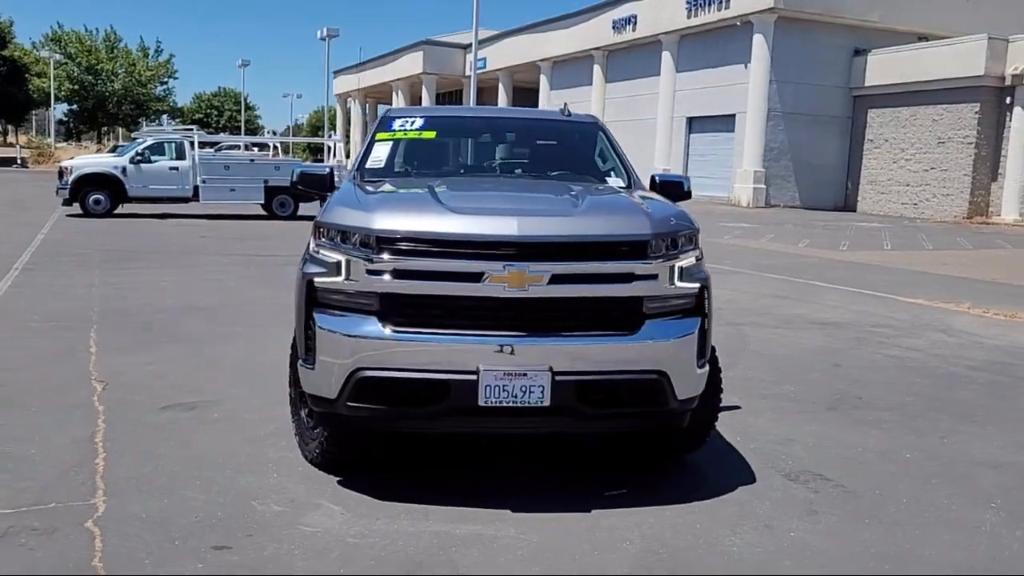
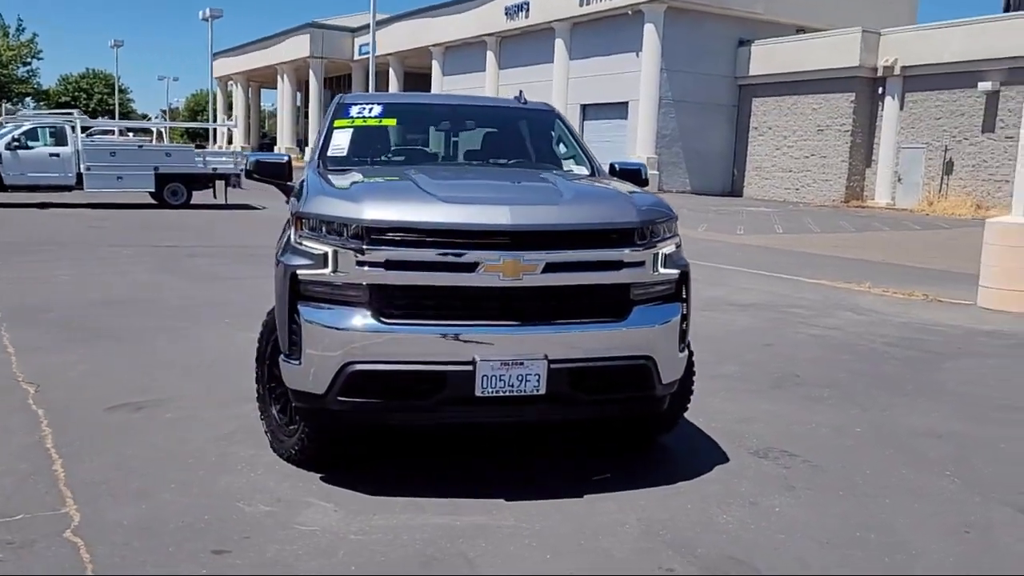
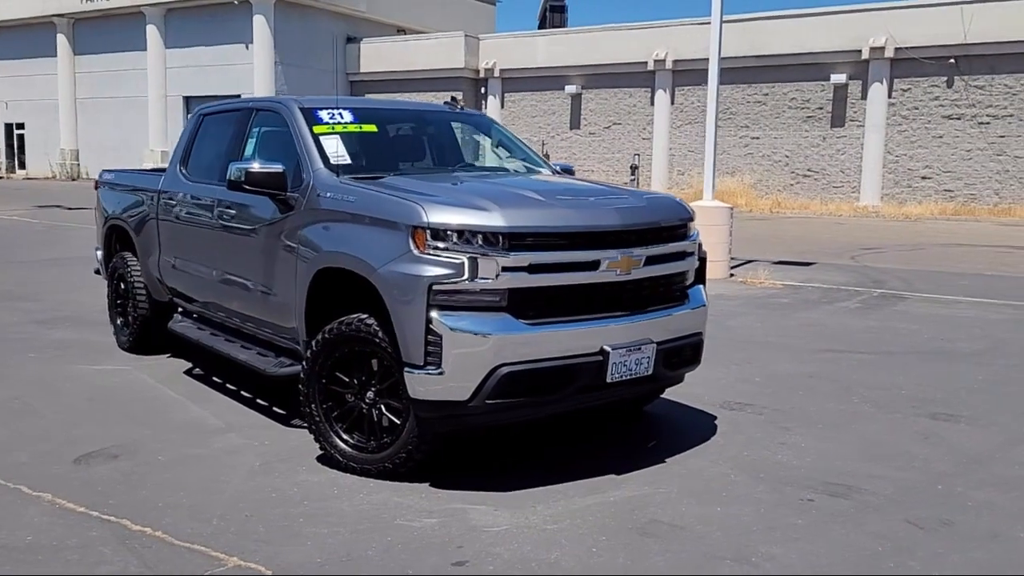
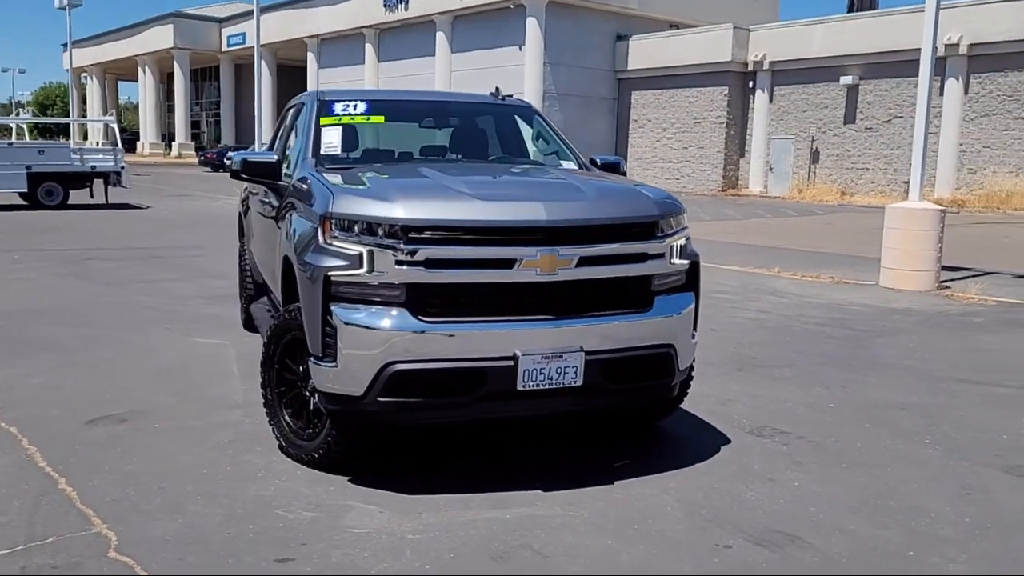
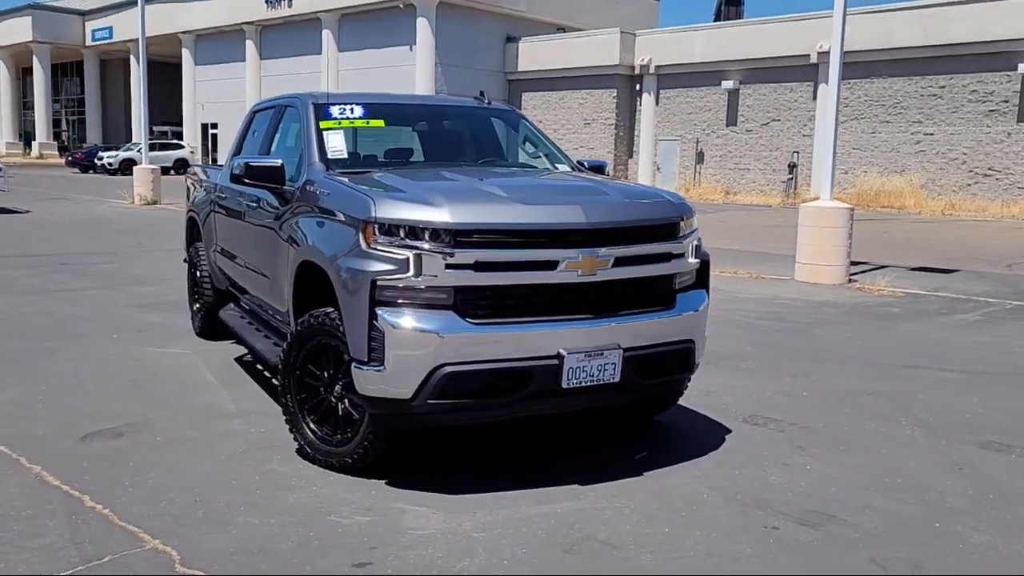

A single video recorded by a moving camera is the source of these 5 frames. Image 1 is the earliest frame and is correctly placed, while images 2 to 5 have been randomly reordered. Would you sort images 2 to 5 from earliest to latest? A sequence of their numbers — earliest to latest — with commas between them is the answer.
2, 4, 5, 3
